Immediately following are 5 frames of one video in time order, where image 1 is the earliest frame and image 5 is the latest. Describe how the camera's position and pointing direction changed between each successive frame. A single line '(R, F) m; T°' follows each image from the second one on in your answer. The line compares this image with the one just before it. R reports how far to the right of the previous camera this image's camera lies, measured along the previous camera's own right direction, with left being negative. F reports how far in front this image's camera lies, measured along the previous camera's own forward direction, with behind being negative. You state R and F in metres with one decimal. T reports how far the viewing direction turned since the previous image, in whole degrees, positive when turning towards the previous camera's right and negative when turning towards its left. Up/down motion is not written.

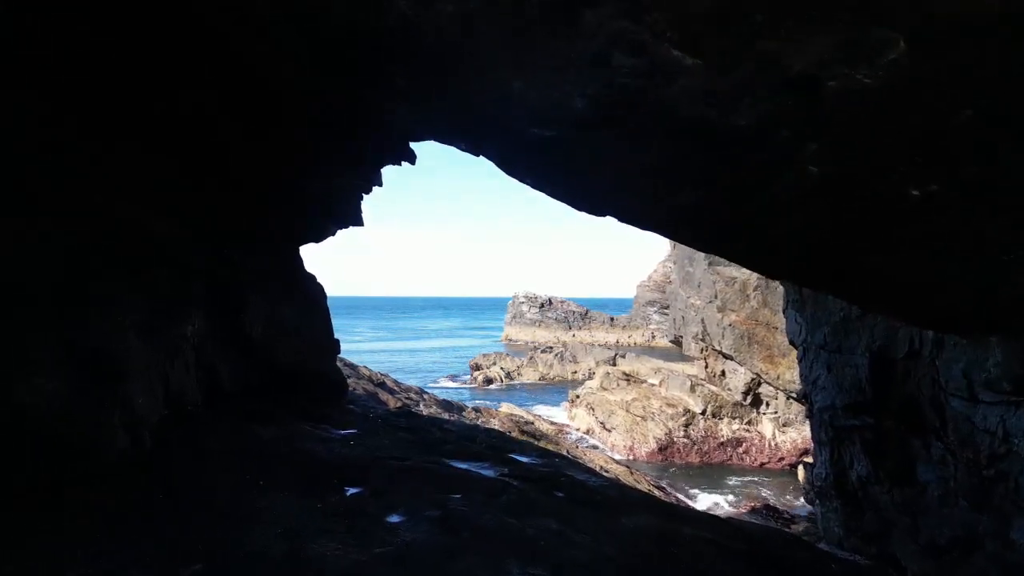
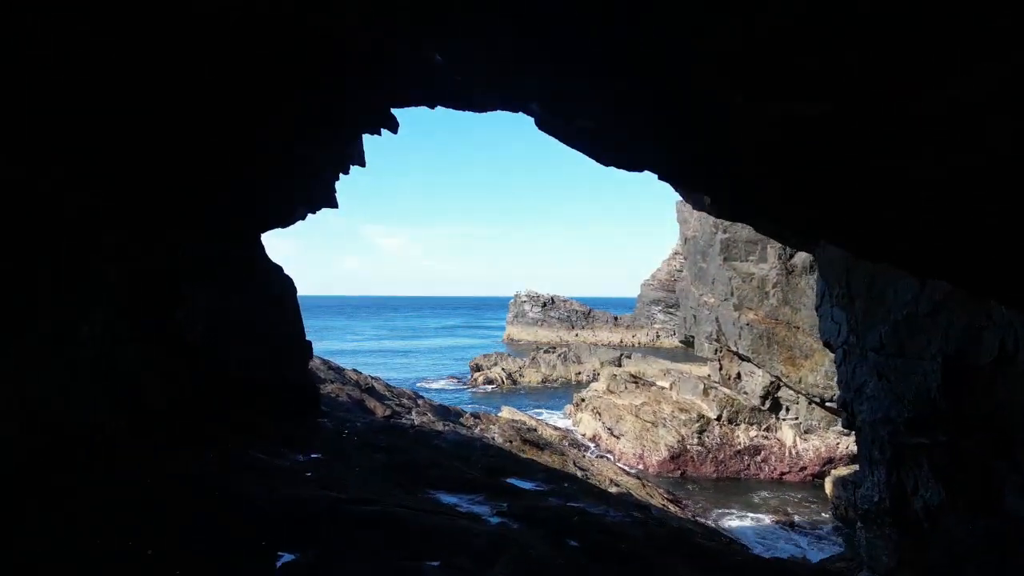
(0.0, +1.7) m; 0°
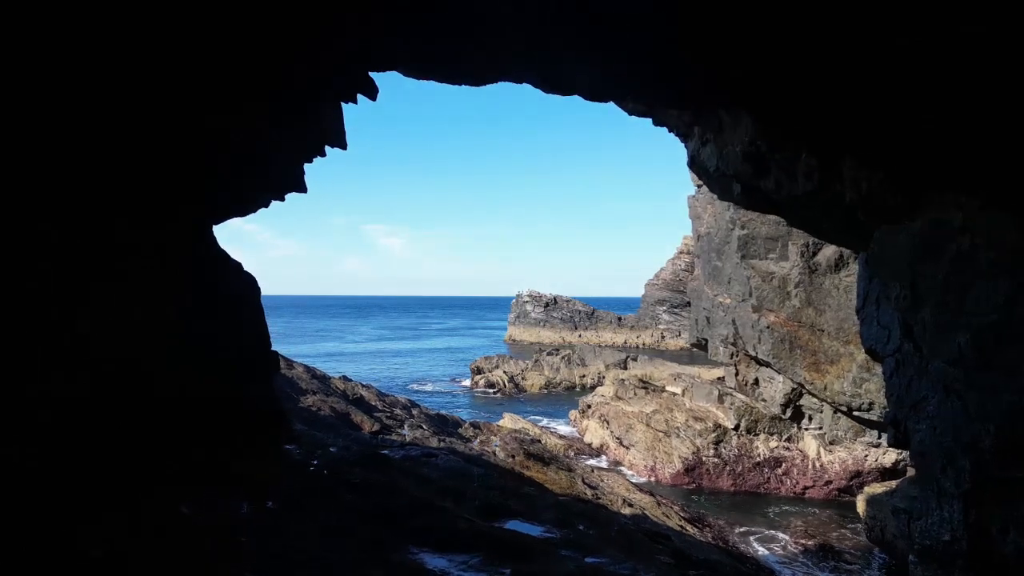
(0.0, +1.6) m; 0°
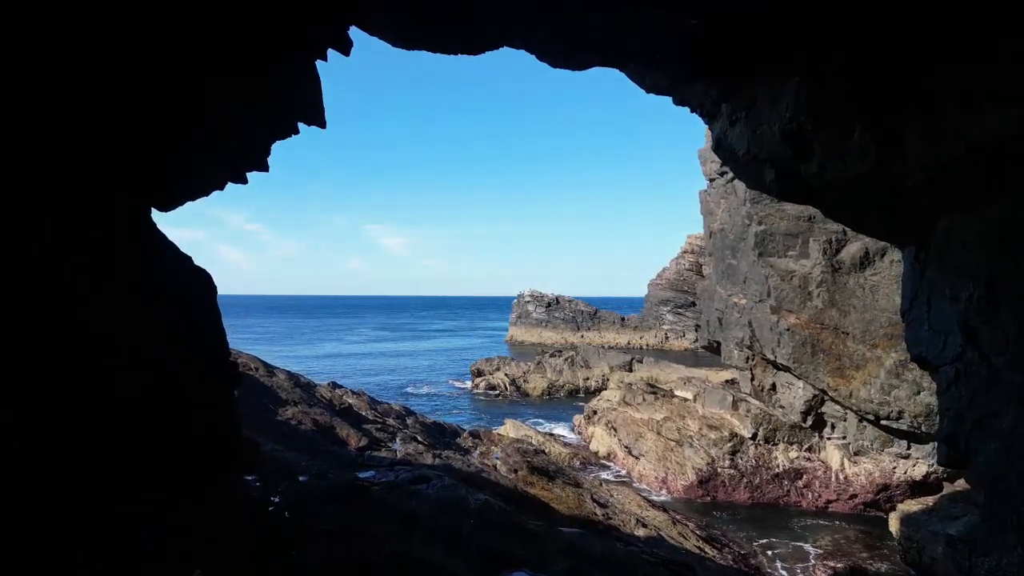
(0.0, +1.4) m; 0°
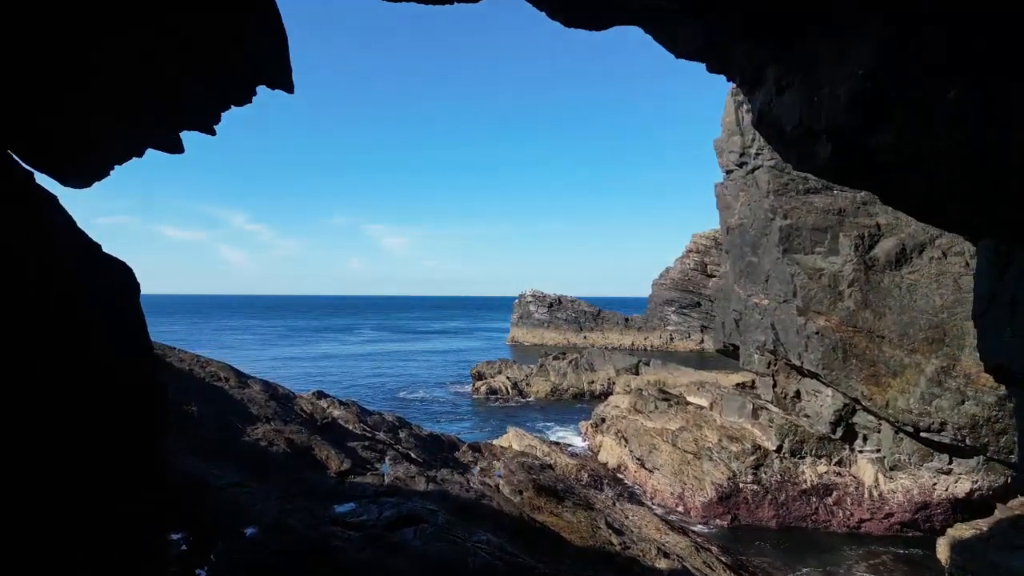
(-0.1, +1.7) m; 0°
